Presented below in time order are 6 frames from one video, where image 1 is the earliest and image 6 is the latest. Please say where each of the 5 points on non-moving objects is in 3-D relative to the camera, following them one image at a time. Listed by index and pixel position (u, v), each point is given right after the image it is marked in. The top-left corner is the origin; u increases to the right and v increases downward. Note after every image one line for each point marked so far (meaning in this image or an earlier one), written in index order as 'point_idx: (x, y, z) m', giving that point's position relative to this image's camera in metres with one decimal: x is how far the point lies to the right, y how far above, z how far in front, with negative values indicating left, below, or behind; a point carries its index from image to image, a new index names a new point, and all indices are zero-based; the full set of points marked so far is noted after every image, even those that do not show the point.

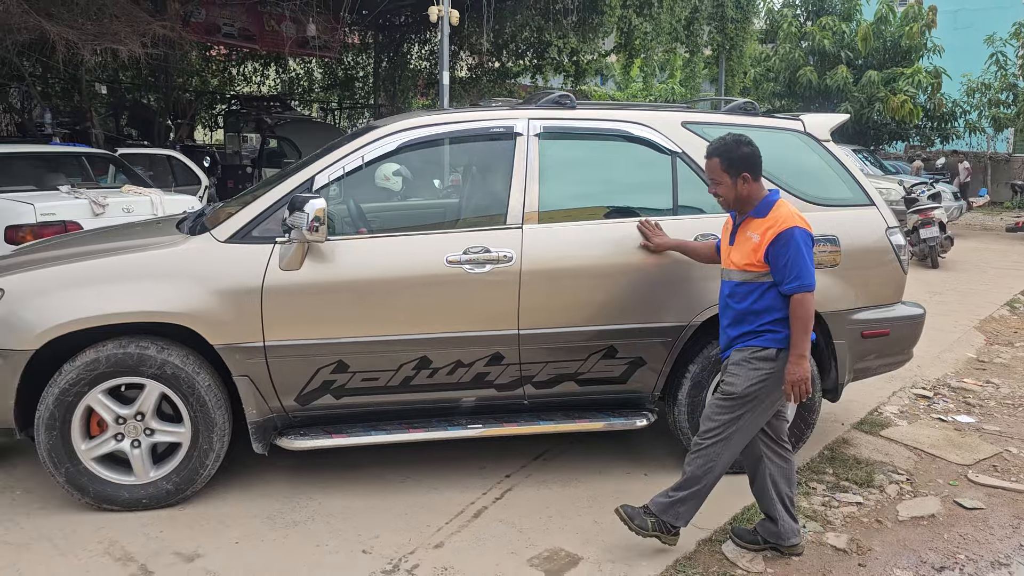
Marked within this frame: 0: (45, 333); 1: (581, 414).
0: (-1.7, -0.2, +3.2) m
1: (+0.3, -0.5, +3.7) m
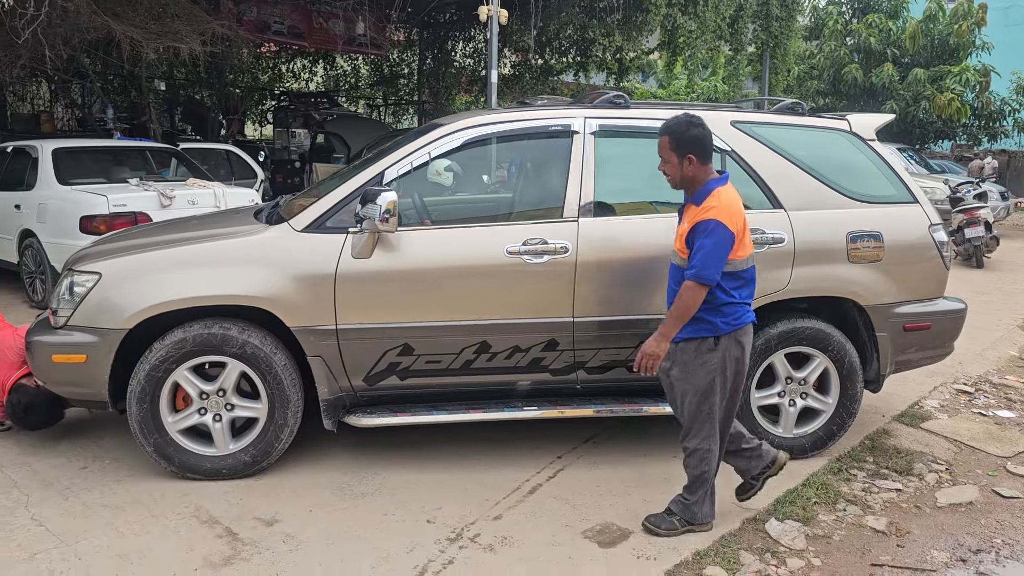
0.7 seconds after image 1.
0: (-1.5, -0.1, +3.4) m
1: (+0.5, -0.5, +3.9) m
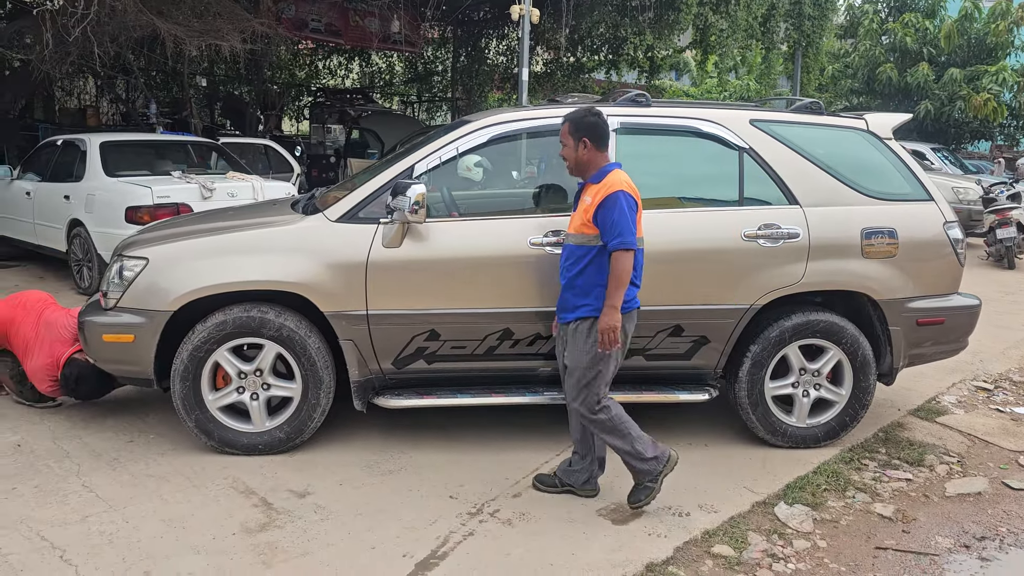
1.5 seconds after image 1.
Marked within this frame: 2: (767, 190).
0: (-1.4, 0.0, +3.6) m
1: (+0.6, -0.5, +4.0) m
2: (+1.2, +0.5, +3.9) m
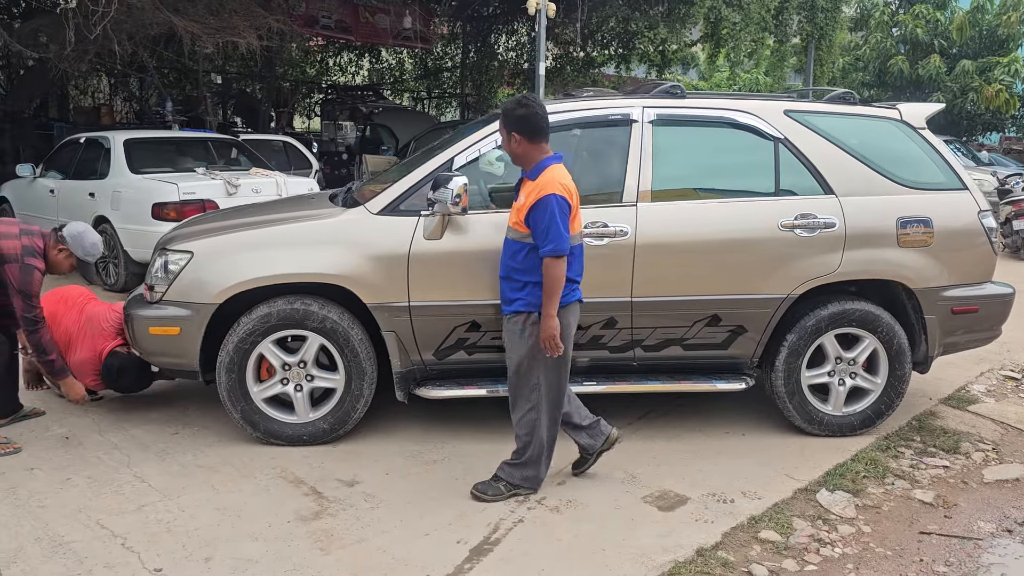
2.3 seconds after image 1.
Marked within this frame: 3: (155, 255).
0: (-1.2, 0.0, +3.7) m
1: (+0.8, -0.4, +4.0) m
2: (+1.4, +0.5, +4.0) m
3: (-1.6, +0.2, +3.9) m
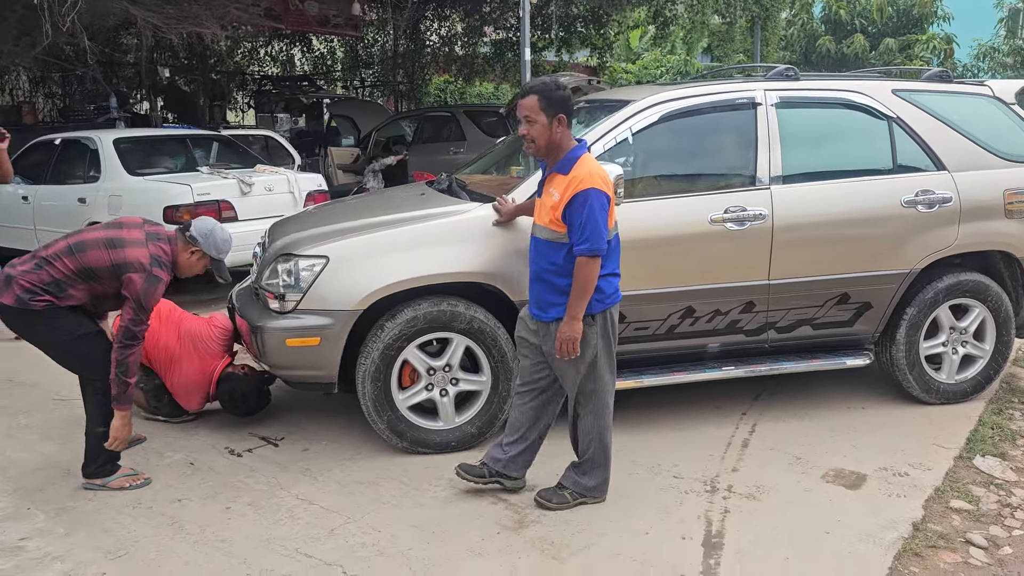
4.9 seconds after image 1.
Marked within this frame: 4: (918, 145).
0: (-0.6, 0.0, +3.5) m
1: (+1.5, -0.3, +4.1) m
2: (+2.0, +0.6, +4.1) m
3: (-1.0, +0.1, +3.6) m
4: (+2.0, +0.7, +4.1) m
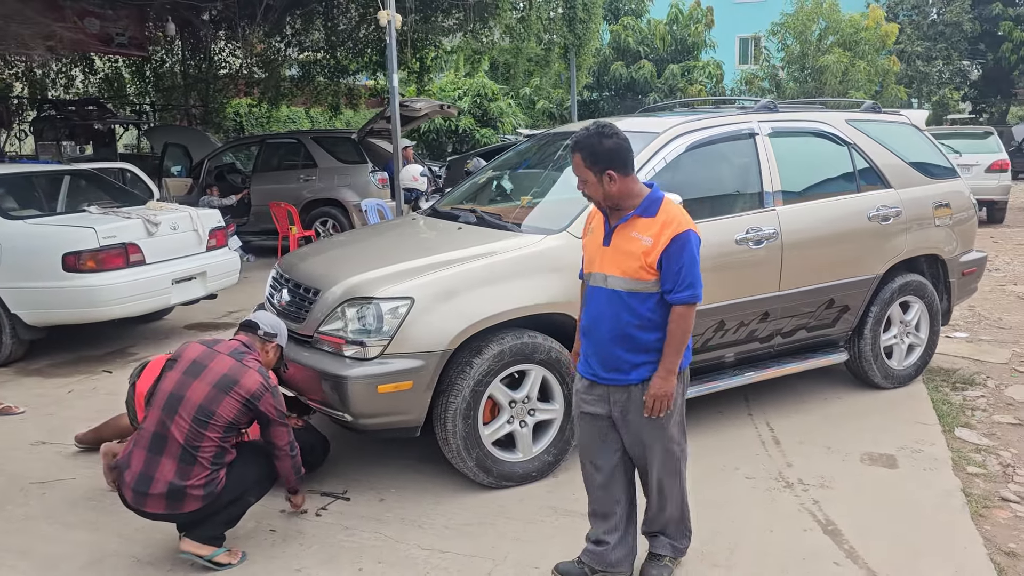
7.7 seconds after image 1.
0: (-0.2, -0.2, +3.4) m
1: (+1.6, -0.4, +4.6) m
2: (+2.0, +0.6, +4.7) m
3: (-0.7, -0.1, +3.5) m
4: (+2.0, +0.7, +4.7) m
